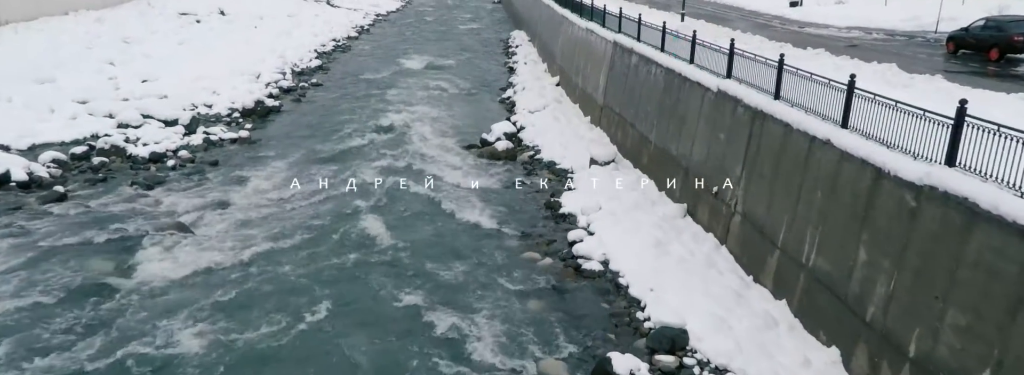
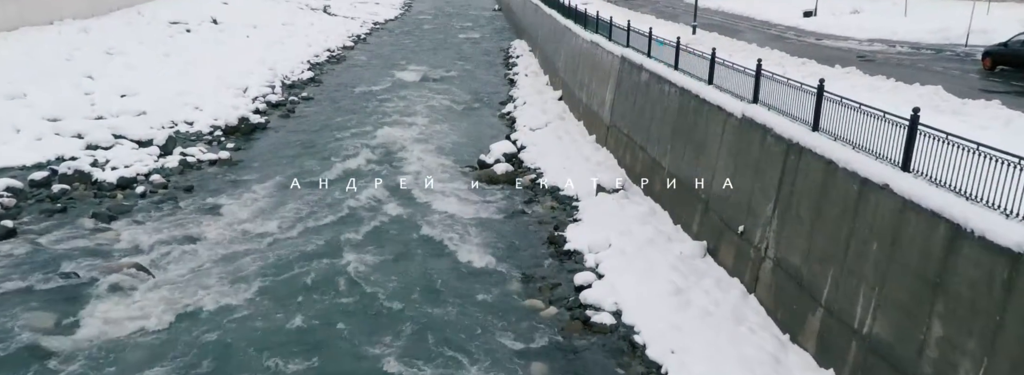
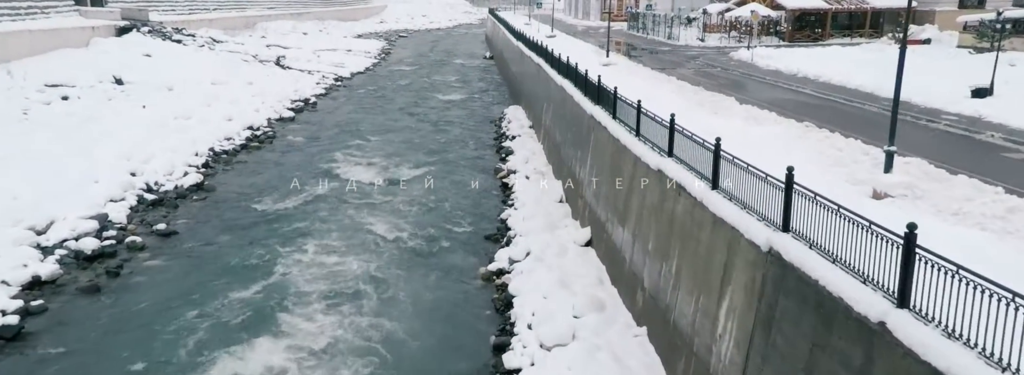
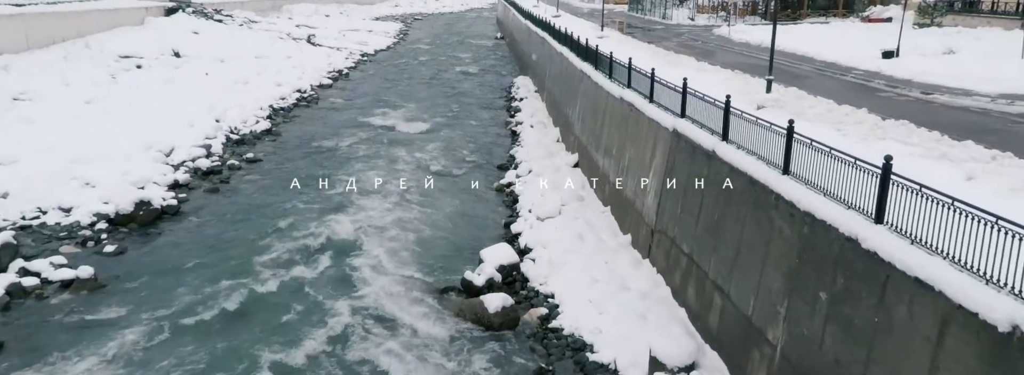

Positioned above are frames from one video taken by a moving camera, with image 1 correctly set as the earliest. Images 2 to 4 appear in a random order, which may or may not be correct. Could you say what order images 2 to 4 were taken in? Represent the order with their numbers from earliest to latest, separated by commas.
2, 4, 3
